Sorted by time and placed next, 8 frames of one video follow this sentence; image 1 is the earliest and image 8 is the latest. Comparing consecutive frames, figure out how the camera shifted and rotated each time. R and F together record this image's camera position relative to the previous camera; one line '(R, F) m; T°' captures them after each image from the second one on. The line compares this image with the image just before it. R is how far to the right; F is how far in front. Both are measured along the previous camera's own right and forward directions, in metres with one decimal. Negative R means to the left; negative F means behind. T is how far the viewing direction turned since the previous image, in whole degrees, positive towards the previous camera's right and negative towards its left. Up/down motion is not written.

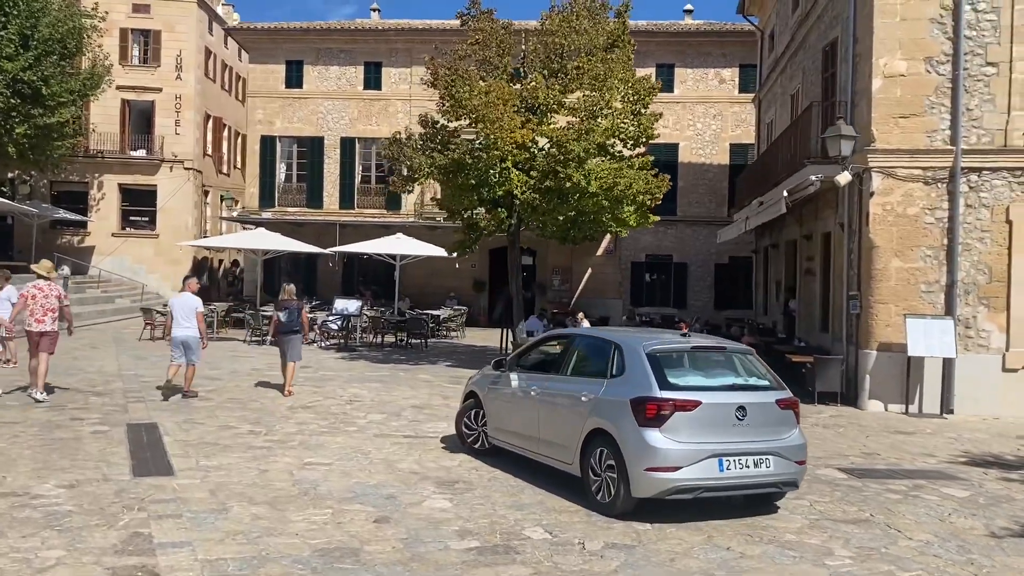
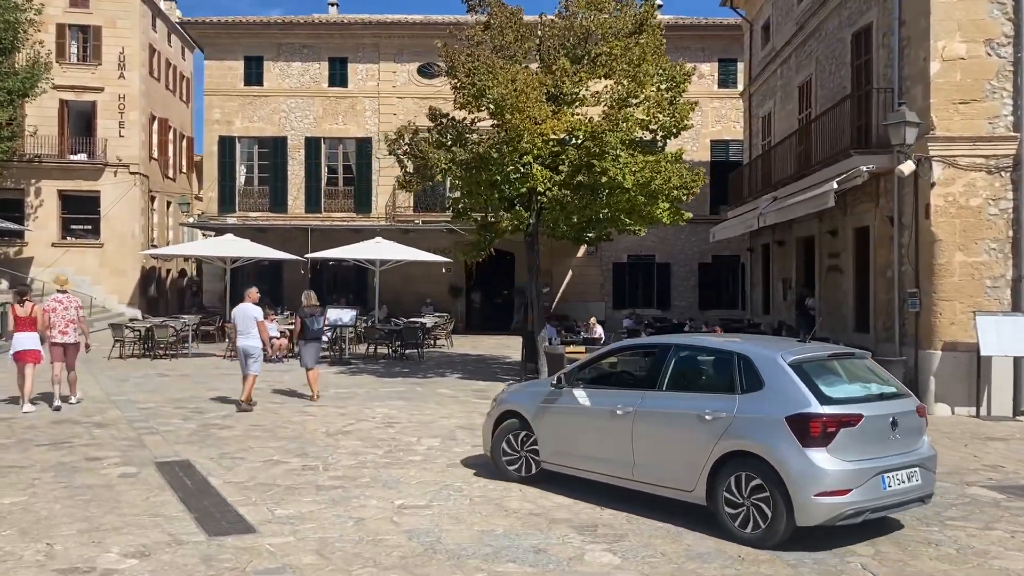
(-1.4, +1.1) m; +4°
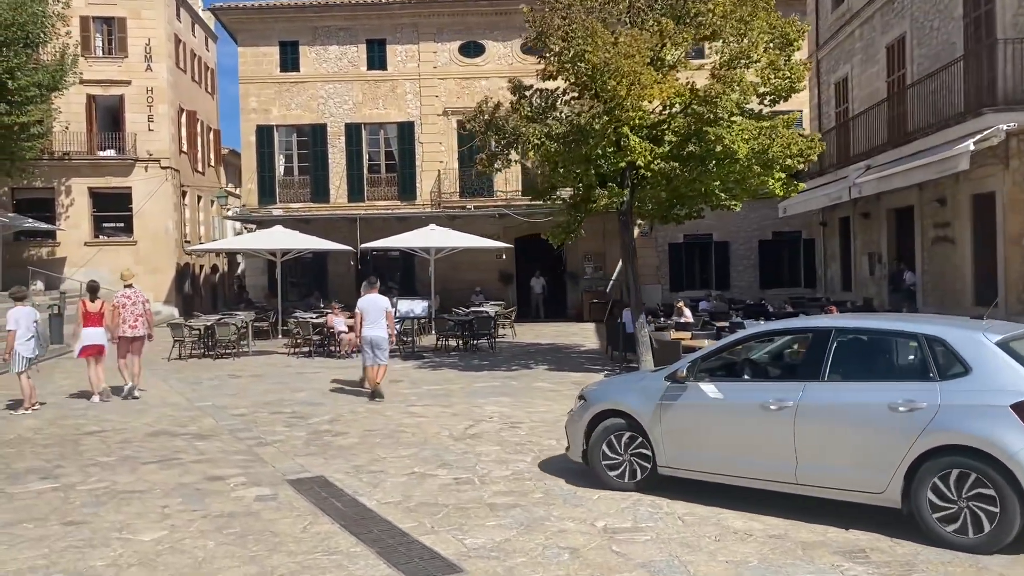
(-1.2, +1.0) m; -1°
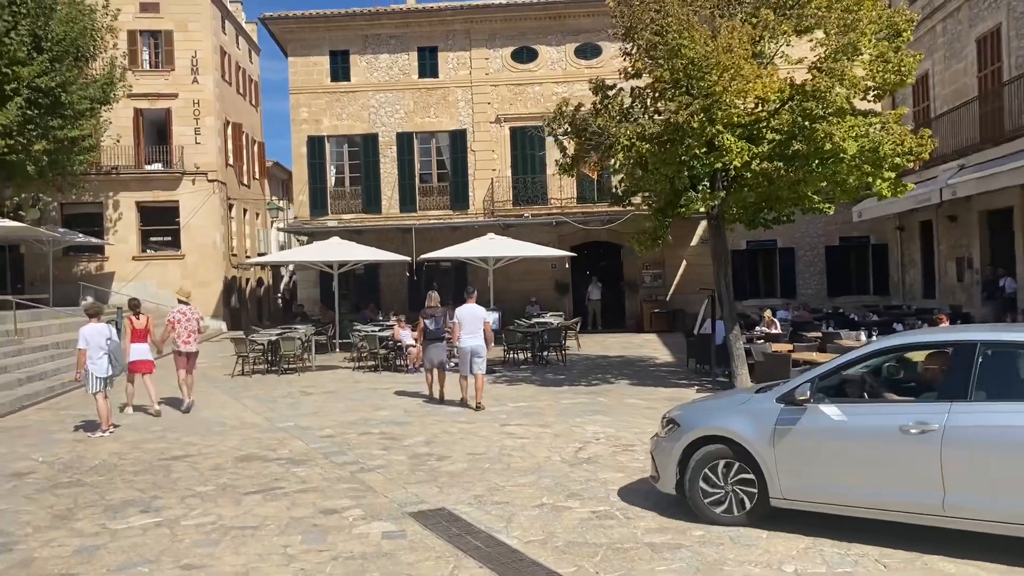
(-0.8, +0.6) m; -2°
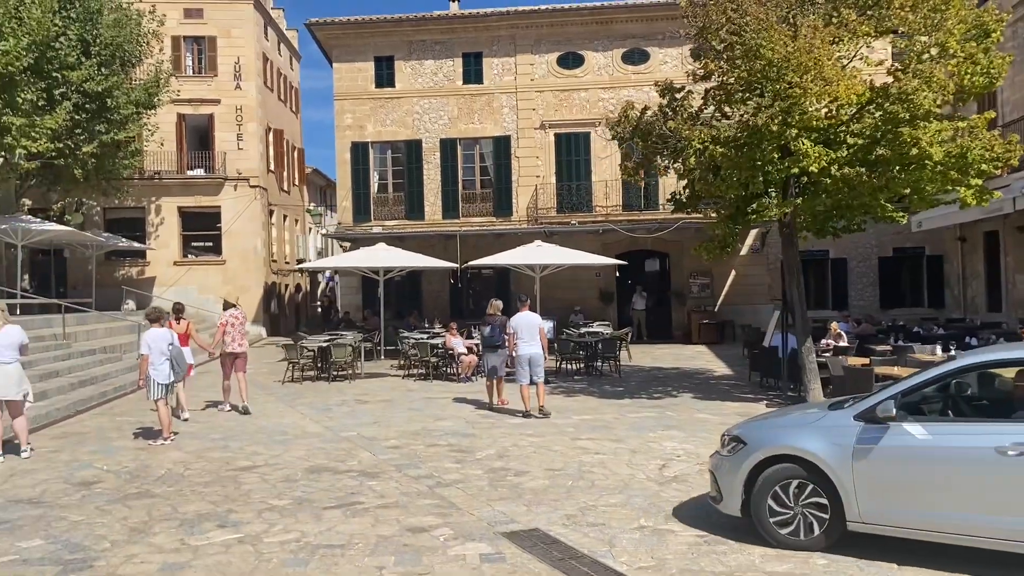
(-0.5, +0.3) m; -2°
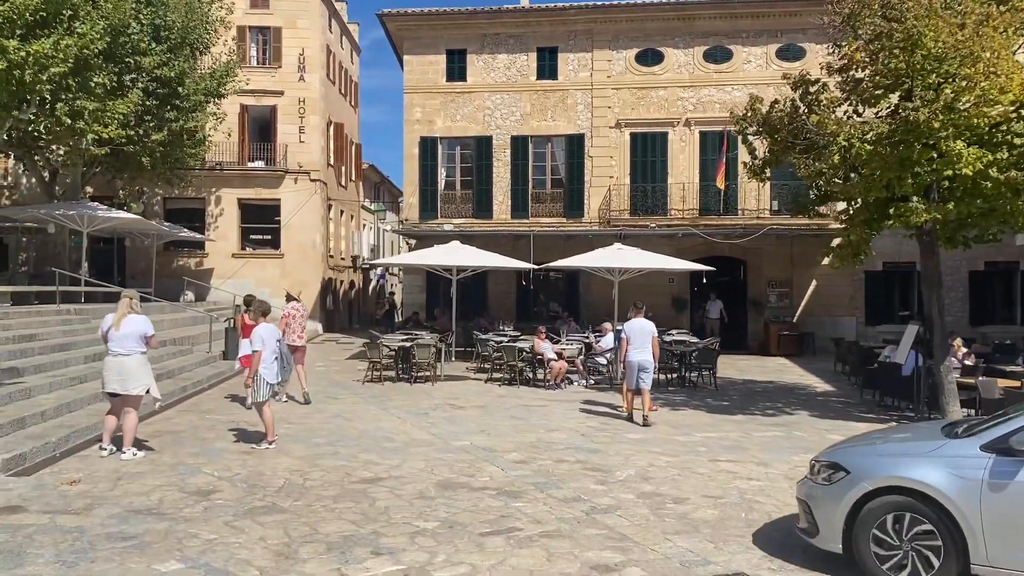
(-1.0, +0.7) m; -2°
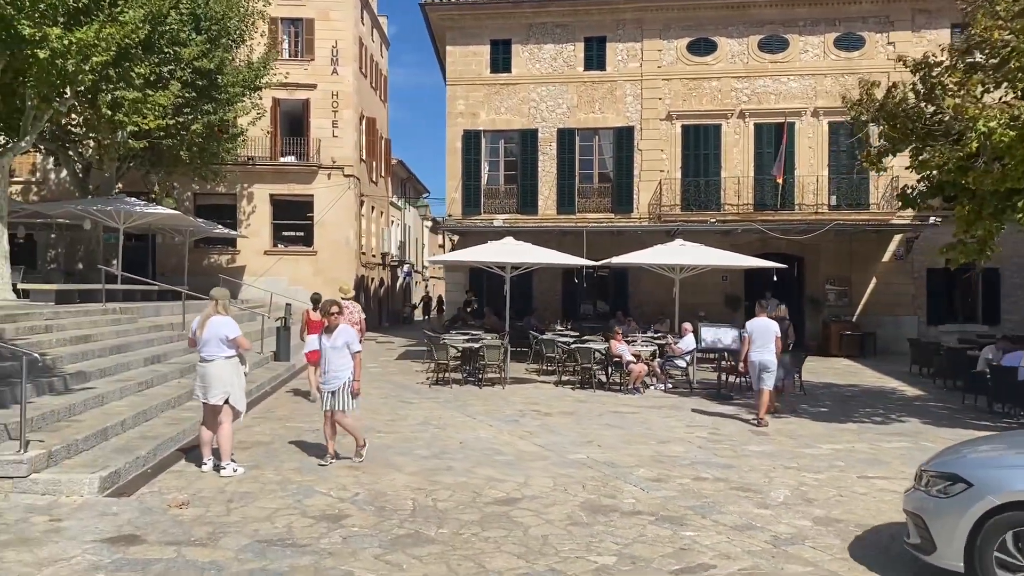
(-1.0, +0.7) m; -1°
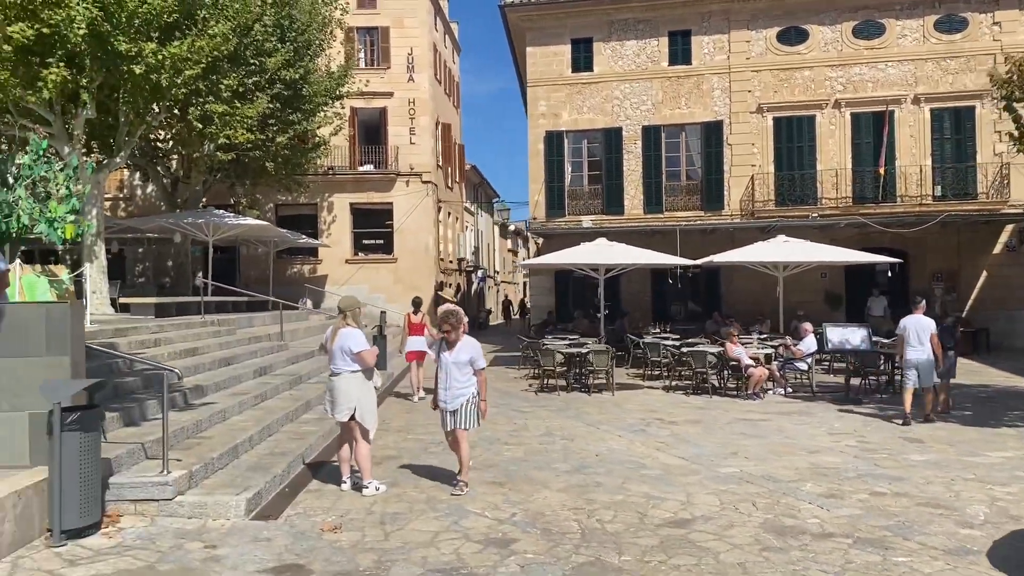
(-0.7, +0.5) m; -4°
